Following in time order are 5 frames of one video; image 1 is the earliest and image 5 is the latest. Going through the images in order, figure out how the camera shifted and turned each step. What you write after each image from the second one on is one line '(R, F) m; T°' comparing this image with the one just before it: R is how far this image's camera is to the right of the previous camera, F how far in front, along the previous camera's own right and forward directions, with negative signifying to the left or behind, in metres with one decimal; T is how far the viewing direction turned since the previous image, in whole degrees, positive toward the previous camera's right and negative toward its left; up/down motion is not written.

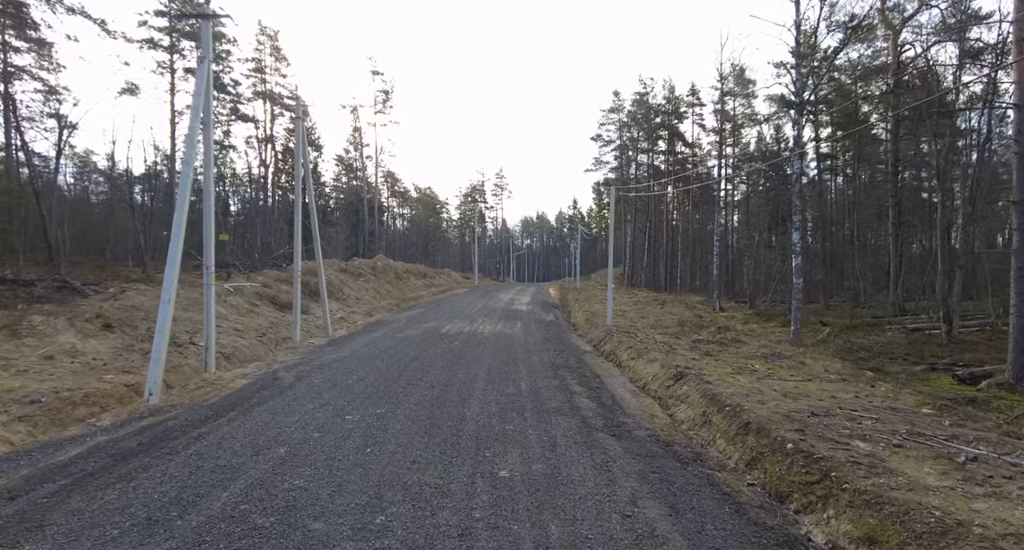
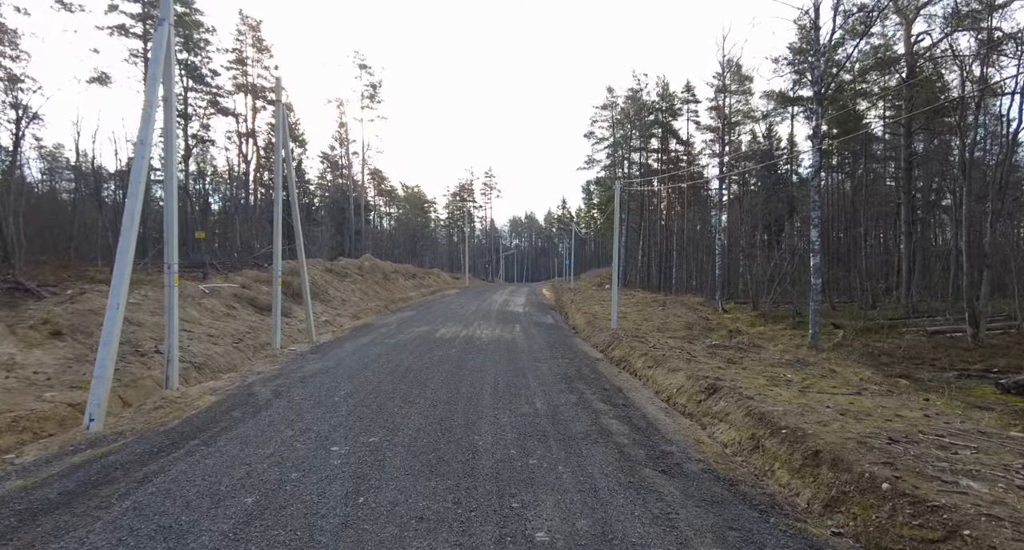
(-0.3, +1.0) m; +1°
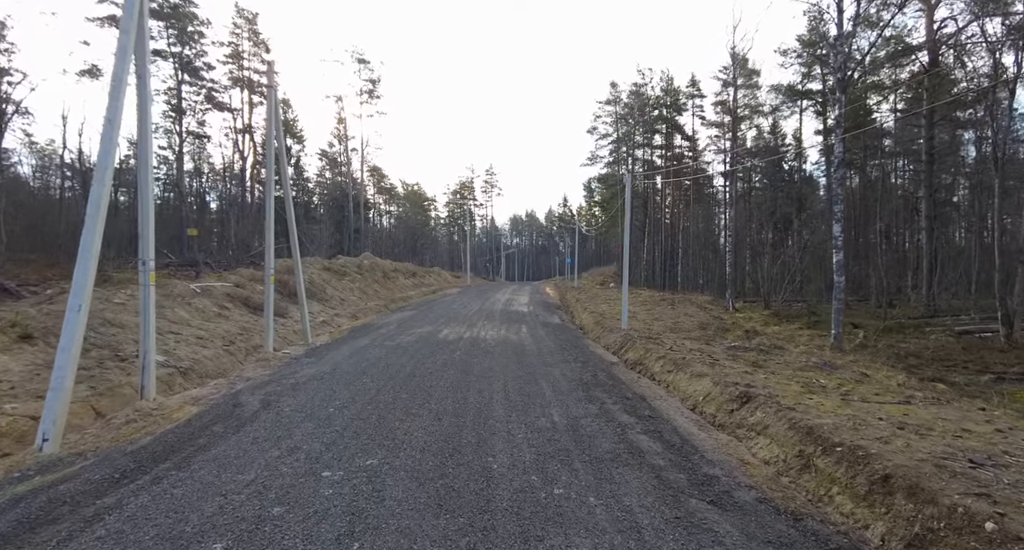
(-0.2, +0.7) m; 0°
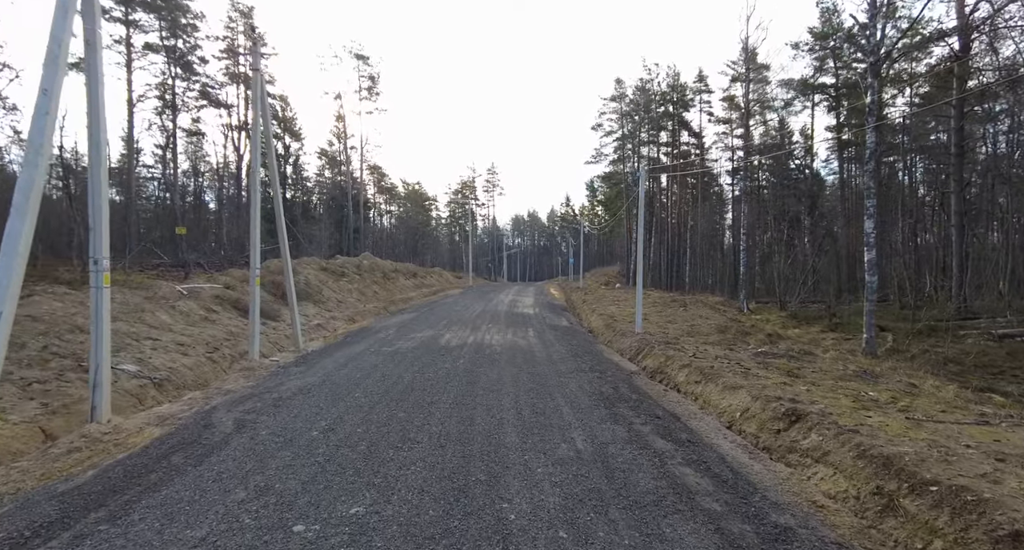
(-0.1, +0.9) m; 0°
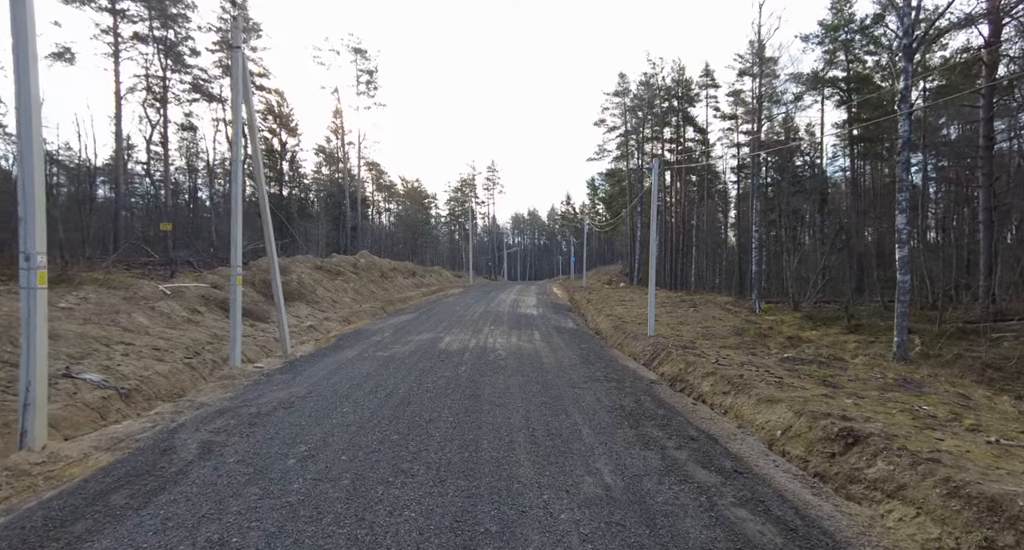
(-0.1, +0.8) m; 0°
